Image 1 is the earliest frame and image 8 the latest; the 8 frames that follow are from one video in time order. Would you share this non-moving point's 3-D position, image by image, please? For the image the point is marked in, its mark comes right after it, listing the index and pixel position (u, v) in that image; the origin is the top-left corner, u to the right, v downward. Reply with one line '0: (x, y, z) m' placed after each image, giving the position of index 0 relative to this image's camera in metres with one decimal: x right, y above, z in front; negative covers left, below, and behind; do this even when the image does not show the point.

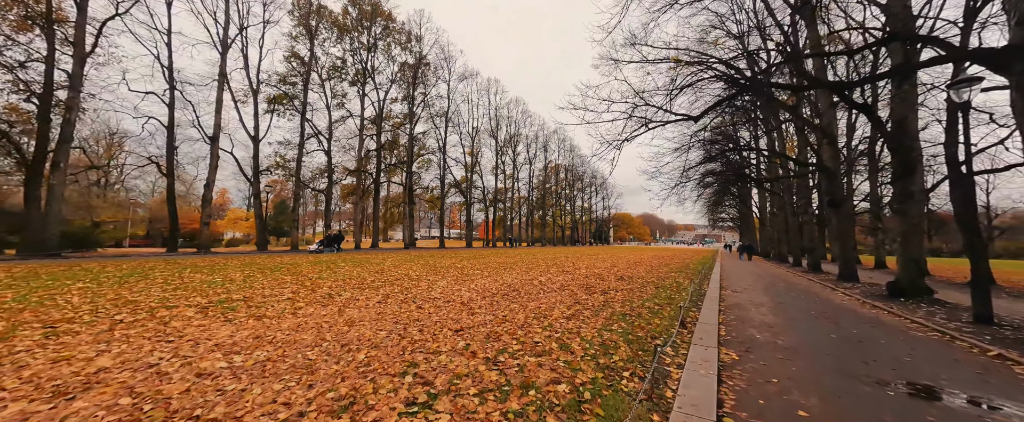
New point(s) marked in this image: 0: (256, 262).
0: (-10.7, -2.0, +13.5) m
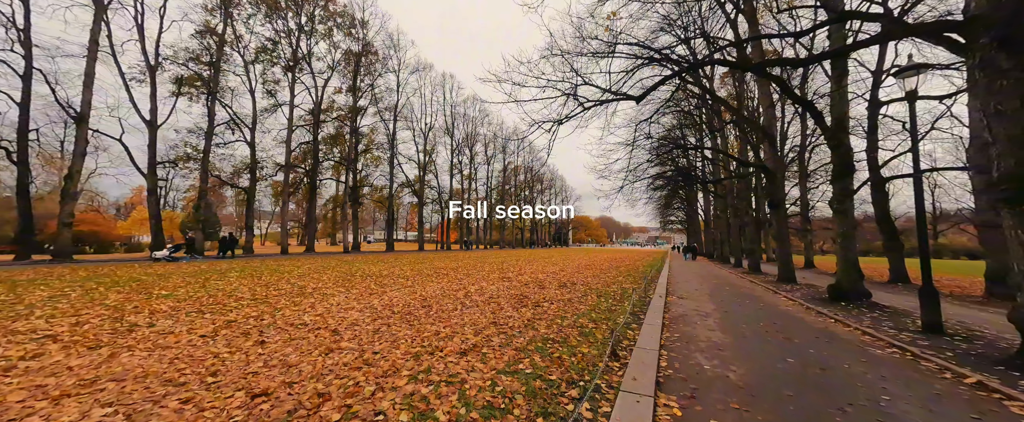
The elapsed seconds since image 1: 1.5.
0: (-13.0, -2.0, +10.7) m
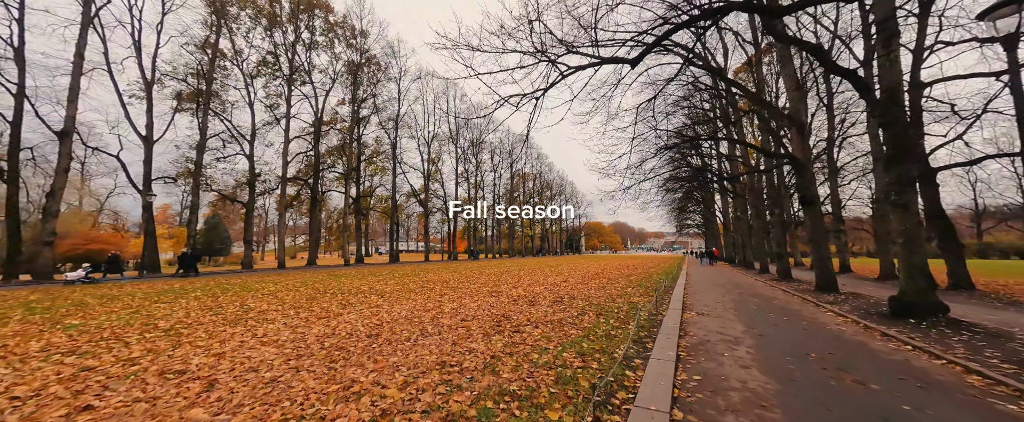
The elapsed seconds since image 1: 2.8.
0: (-13.2, -2.5, +9.9) m
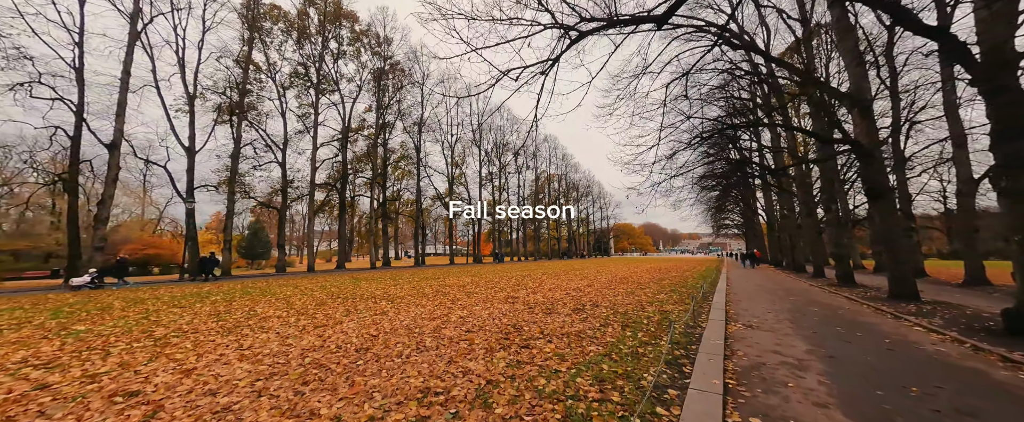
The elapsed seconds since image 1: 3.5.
0: (-12.7, -2.7, +10.3) m
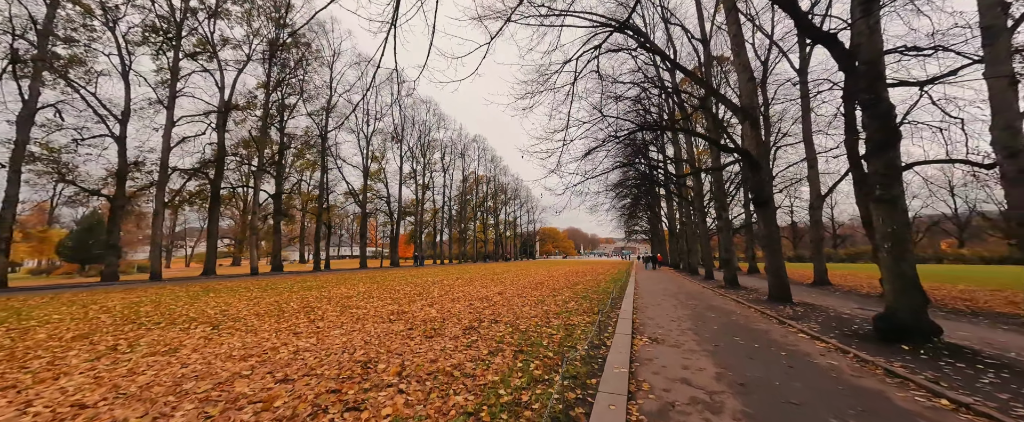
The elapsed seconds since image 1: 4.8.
0: (-15.2, -2.2, +5.8) m
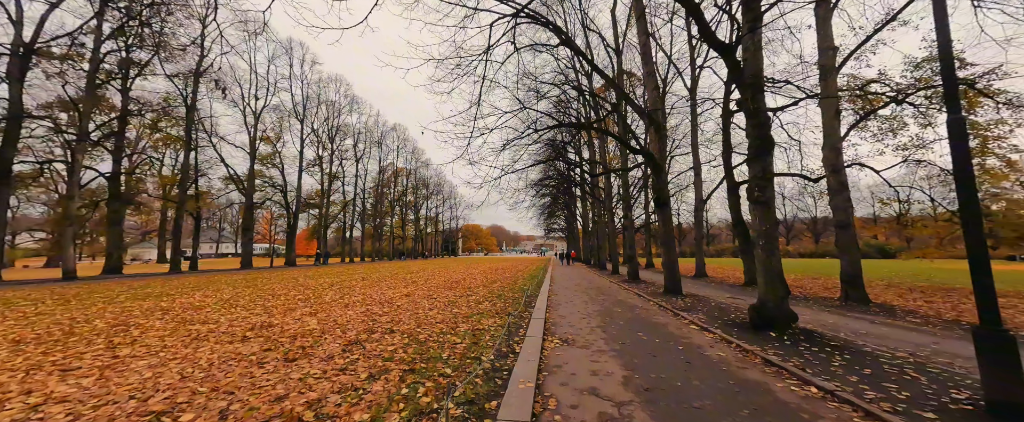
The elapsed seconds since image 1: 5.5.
0: (-16.4, -1.6, +1.2) m
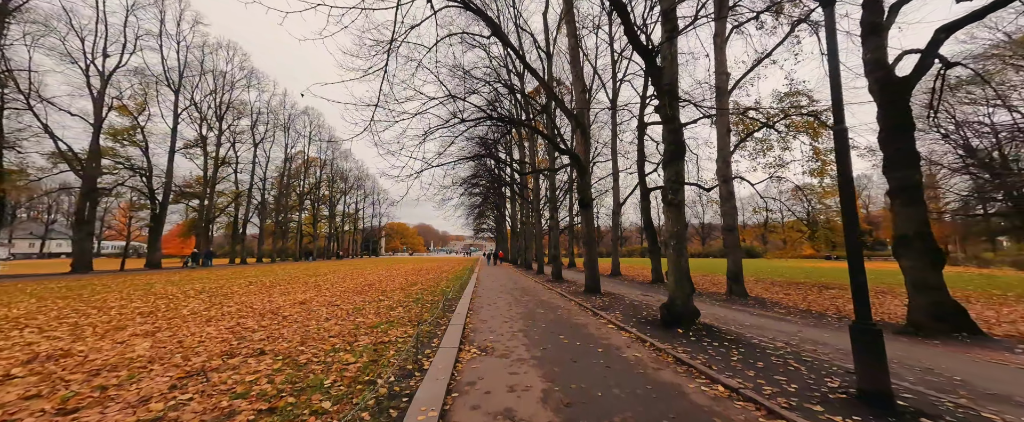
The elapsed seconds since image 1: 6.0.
0: (-16.4, -1.0, -3.0) m
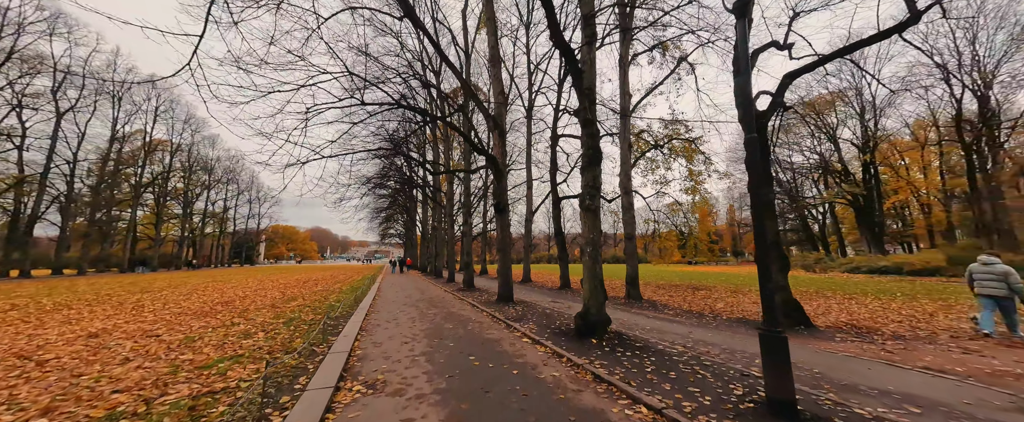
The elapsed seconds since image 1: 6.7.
0: (-14.8, -0.3, -8.2) m
